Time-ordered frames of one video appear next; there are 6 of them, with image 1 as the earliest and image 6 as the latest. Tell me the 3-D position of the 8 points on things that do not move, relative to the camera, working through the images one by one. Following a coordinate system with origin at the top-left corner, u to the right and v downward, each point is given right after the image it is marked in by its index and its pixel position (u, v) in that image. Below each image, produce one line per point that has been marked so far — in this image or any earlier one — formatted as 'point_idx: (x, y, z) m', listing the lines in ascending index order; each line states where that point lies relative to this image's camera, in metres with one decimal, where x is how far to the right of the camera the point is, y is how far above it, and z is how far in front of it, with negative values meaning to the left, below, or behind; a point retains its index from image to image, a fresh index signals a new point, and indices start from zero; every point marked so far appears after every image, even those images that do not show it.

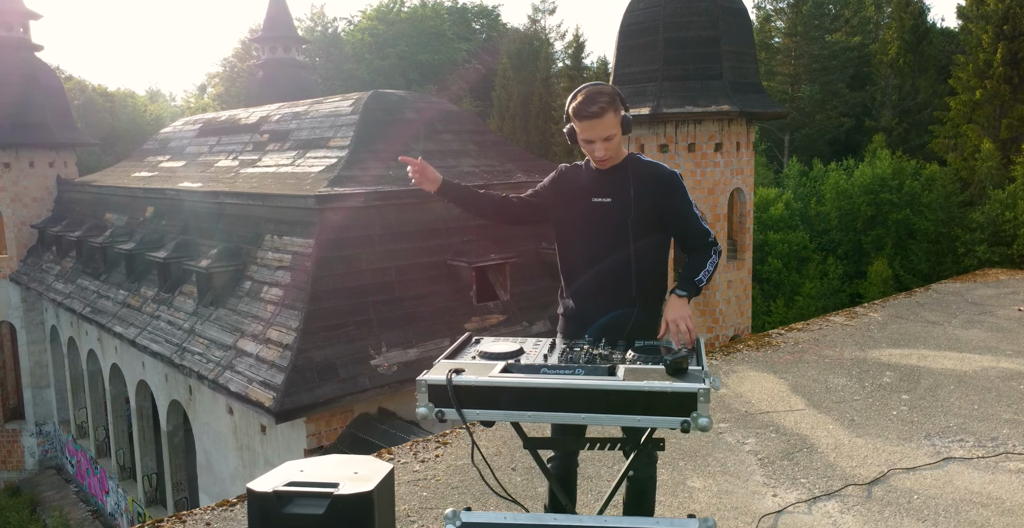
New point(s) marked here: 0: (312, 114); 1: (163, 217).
0: (-4.0, +3.0, +16.5) m
1: (-7.0, +0.9, +16.7) m
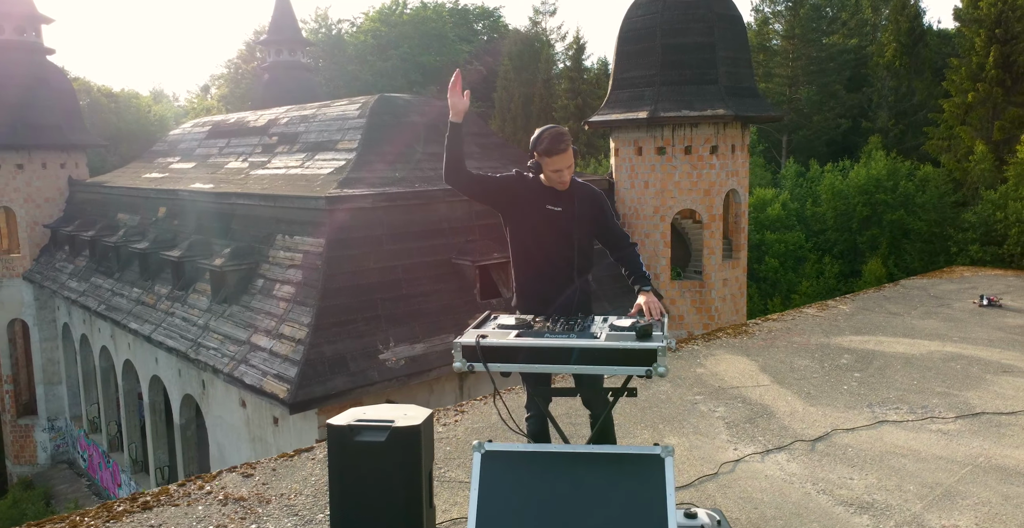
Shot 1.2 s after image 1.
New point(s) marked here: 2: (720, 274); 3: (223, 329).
0: (-3.9, +3.0, +17.0) m
1: (-7.0, +1.0, +17.2) m
2: (+3.6, -0.2, +14.2) m
3: (-4.5, -1.0, +13.0) m
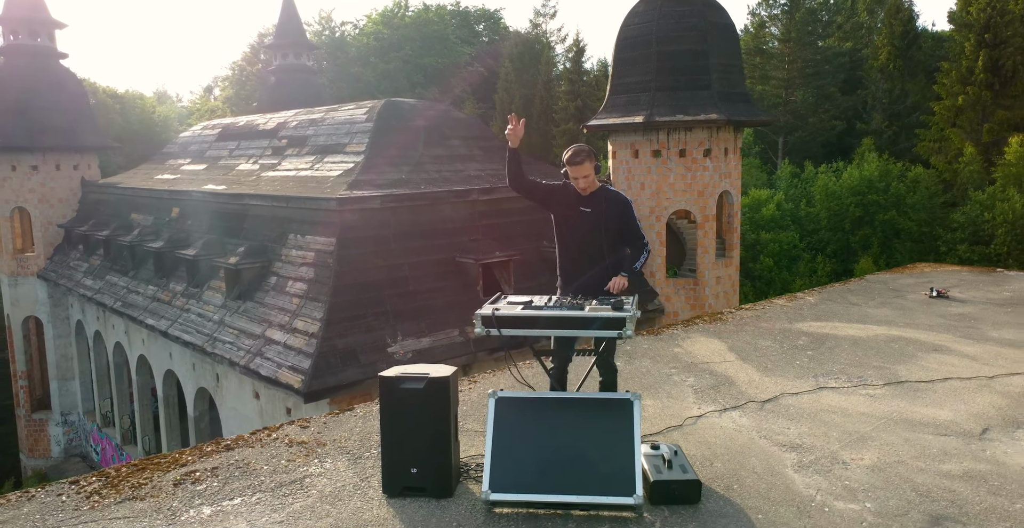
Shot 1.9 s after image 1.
0: (-3.9, +3.0, +17.6) m
1: (-6.9, +1.0, +17.8) m
2: (+3.6, -0.1, +14.8) m
3: (-4.5, -1.0, +13.7) m
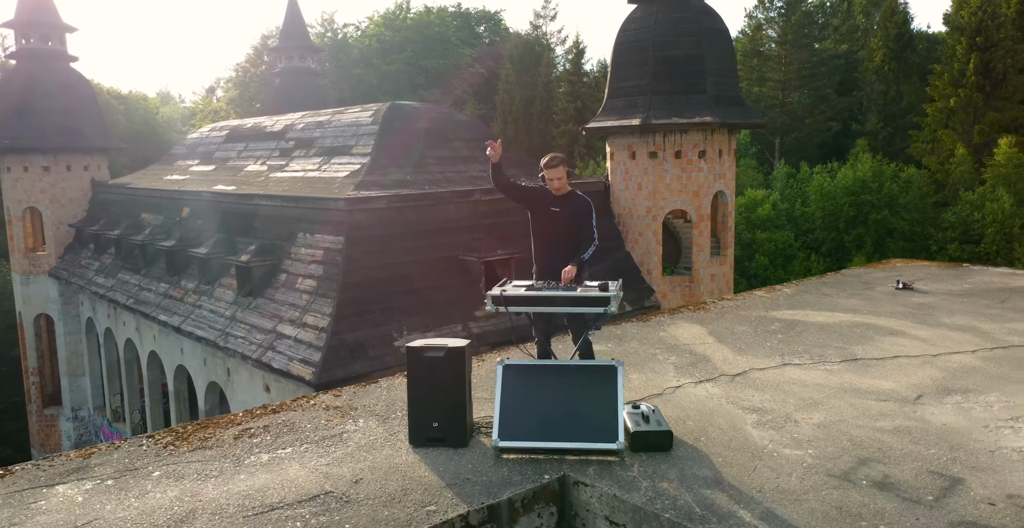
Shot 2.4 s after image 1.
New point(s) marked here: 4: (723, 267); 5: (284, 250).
0: (-3.9, +3.1, +18.2) m
1: (-6.9, +1.0, +18.3) m
2: (+3.6, -0.1, +15.3) m
3: (-4.5, -0.9, +14.2) m
4: (+3.9, 0.0, +15.6) m
5: (-4.1, +0.3, +14.8) m
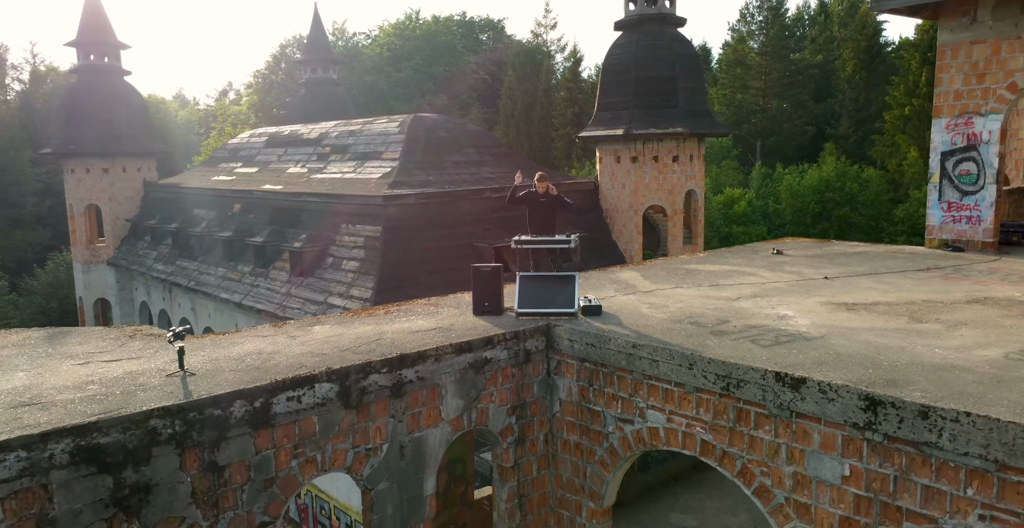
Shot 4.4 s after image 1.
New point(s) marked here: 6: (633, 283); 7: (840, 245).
0: (-3.8, +3.4, +21.4) m
1: (-6.8, +1.4, +21.6) m
2: (+3.7, +0.2, +18.6) m
3: (-4.4, -0.6, +17.5) m
4: (+4.0, +0.3, +18.9) m
5: (-4.0, +0.6, +18.0) m
6: (+1.1, -0.2, +7.6) m
7: (+3.8, +0.2, +9.6) m
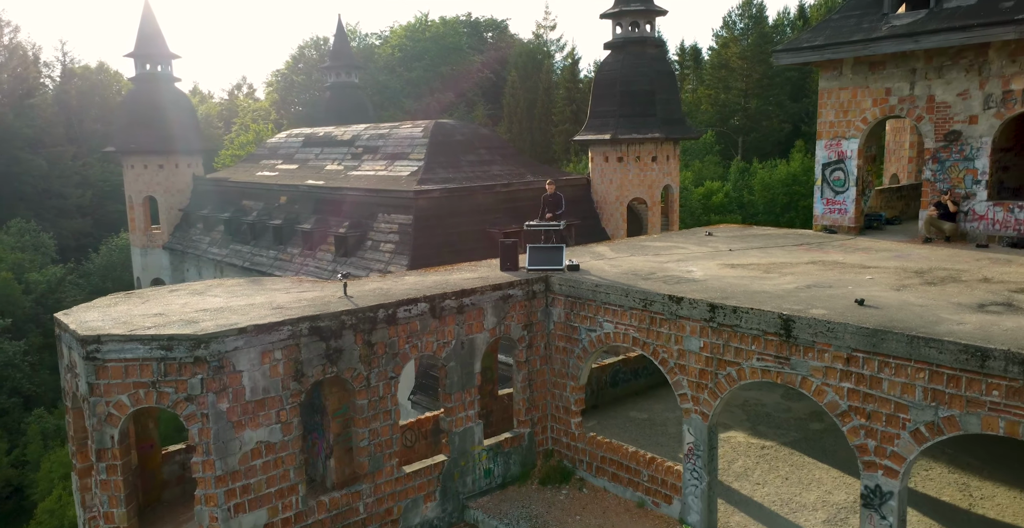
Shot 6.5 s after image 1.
0: (-3.6, +3.9, +25.3) m
1: (-6.6, +1.9, +25.5) m
2: (+3.9, +0.7, +22.4) m
3: (-4.2, -0.2, +21.4) m
4: (+4.2, +0.7, +22.8) m
5: (-3.8, +1.0, +21.9) m
6: (+1.3, +0.2, +11.5) m
7: (+4.0, +0.6, +13.5) m
